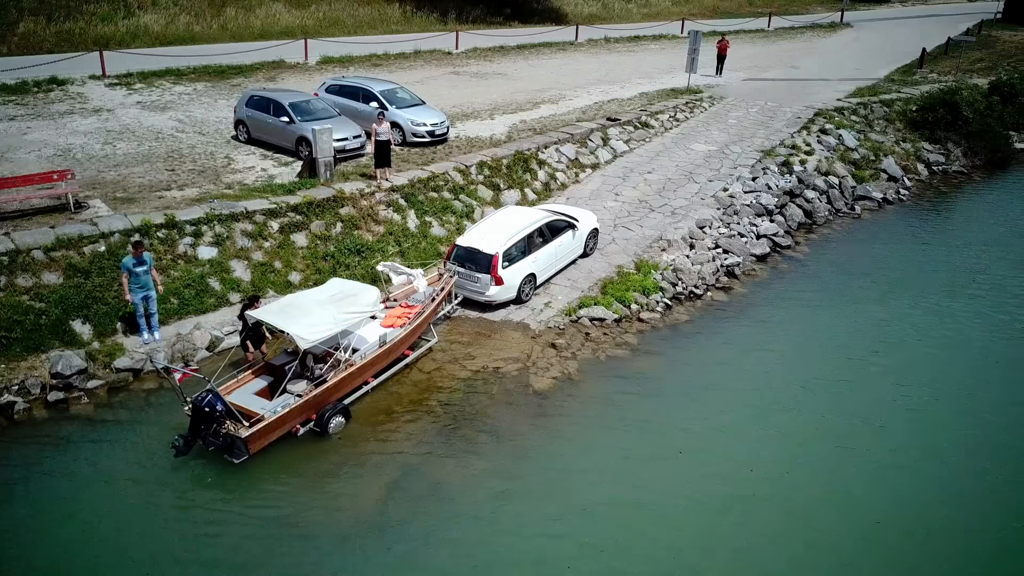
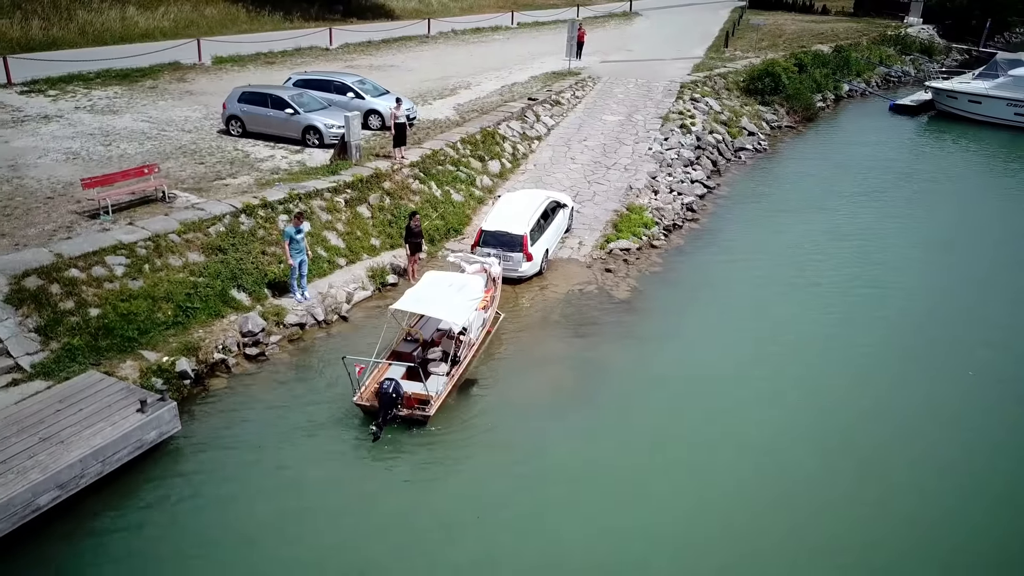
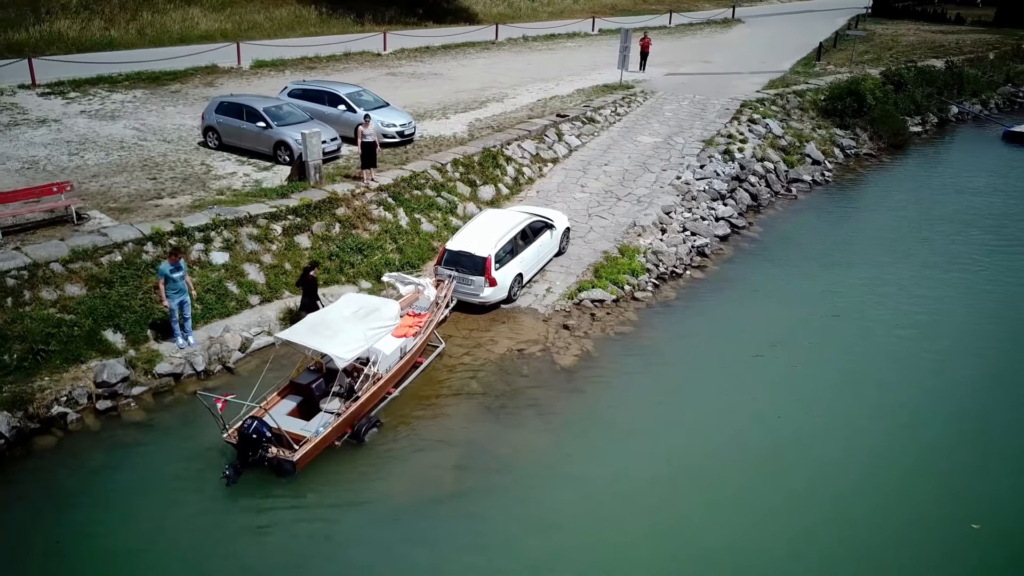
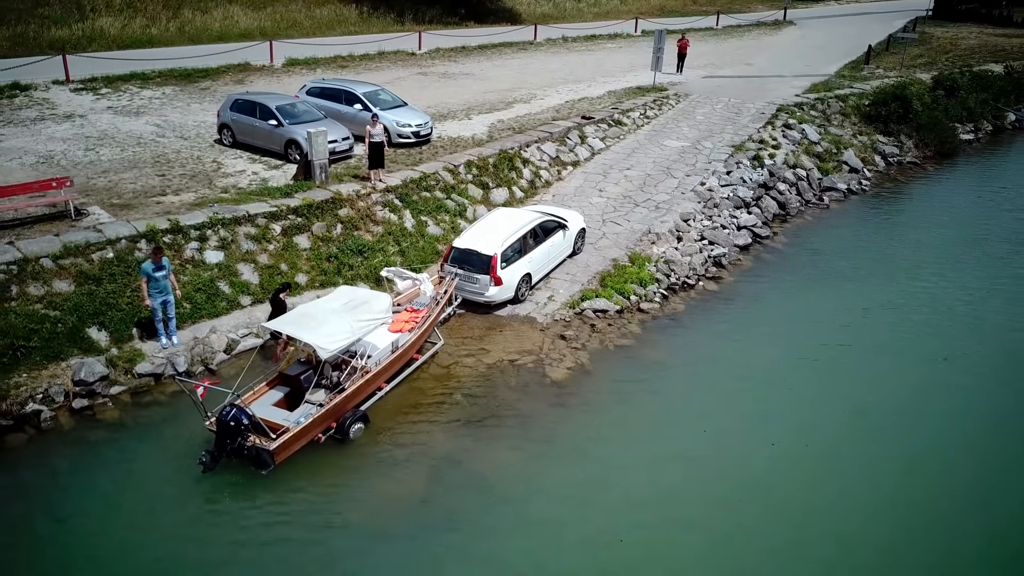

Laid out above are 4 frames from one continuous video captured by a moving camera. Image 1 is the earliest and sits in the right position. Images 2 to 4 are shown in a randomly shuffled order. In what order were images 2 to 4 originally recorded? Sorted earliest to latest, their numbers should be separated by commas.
4, 3, 2
